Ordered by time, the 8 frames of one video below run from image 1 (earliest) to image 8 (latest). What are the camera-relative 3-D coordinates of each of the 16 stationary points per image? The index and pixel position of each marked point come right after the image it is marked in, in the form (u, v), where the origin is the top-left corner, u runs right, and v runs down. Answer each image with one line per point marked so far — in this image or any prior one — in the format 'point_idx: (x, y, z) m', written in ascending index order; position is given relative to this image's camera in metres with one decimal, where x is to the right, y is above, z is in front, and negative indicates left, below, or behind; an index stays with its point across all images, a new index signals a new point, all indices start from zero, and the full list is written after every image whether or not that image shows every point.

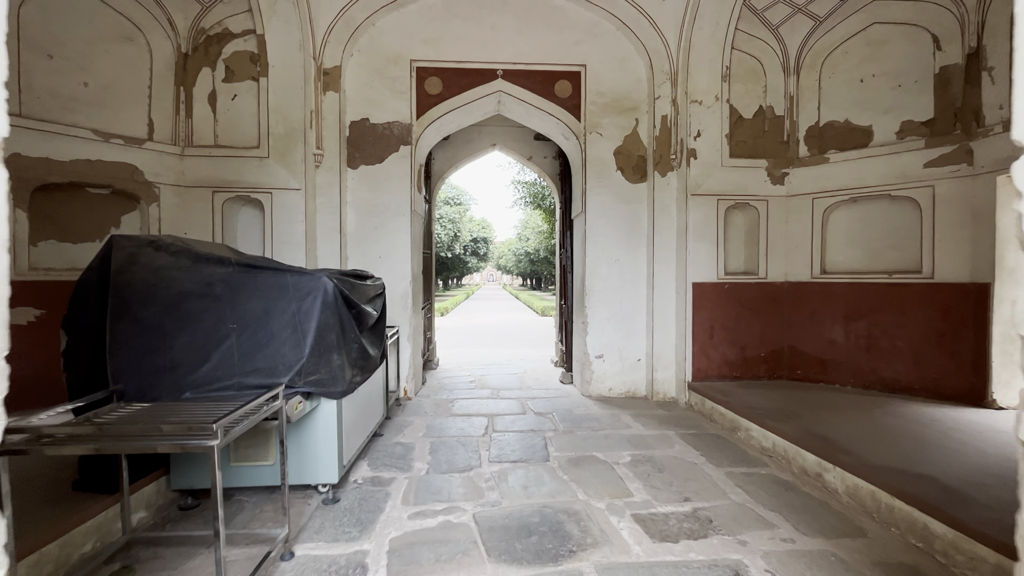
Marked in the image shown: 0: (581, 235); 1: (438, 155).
0: (+0.7, +0.5, +4.9) m
1: (-1.0, +1.8, +6.5) m
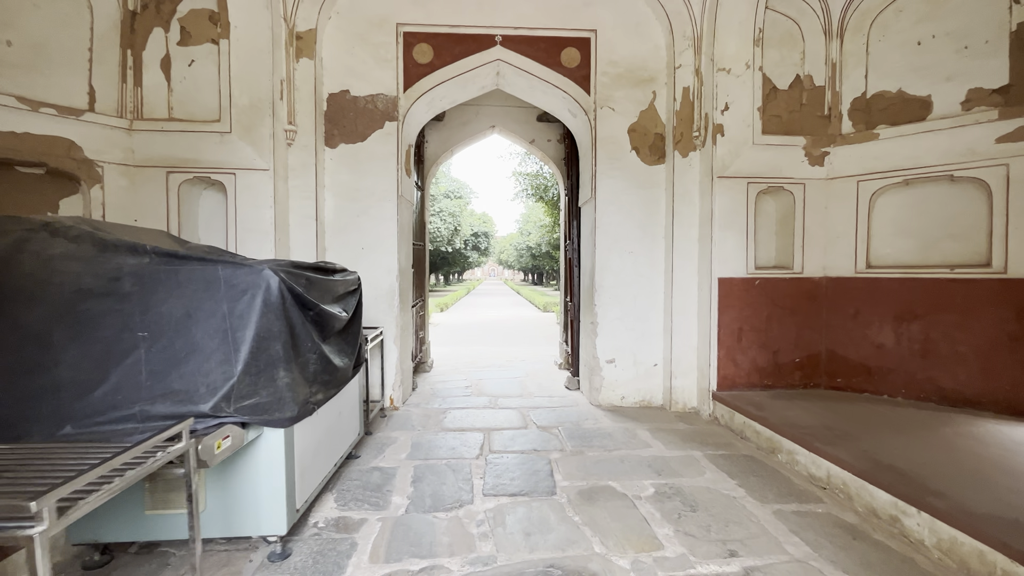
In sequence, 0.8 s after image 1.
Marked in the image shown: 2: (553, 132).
0: (+0.7, +0.6, +4.4) m
1: (-1.0, +1.9, +6.0) m
2: (+0.5, +2.0, +6.0) m
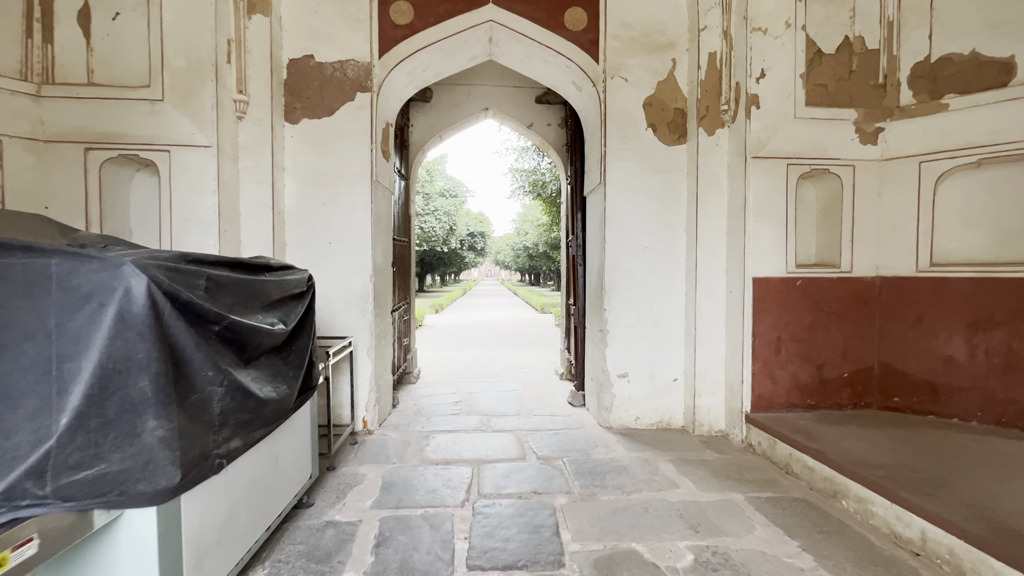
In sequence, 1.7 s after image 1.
0: (+0.7, +0.6, +3.7) m
1: (-1.1, +1.9, +5.3) m
2: (+0.5, +2.0, +5.4) m
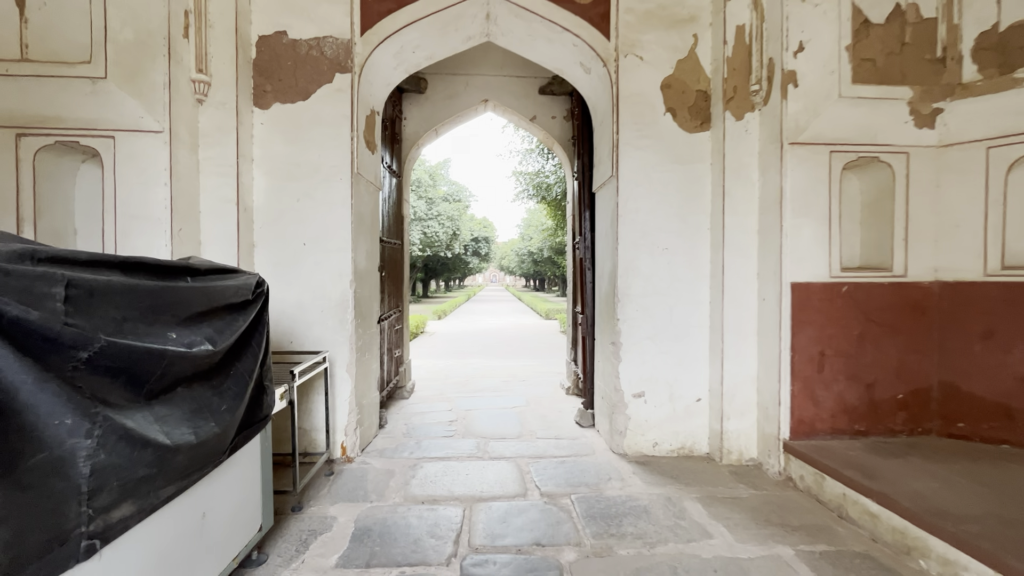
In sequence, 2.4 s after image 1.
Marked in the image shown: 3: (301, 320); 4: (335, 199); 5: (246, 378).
0: (+0.7, +0.5, +3.3) m
1: (-1.1, +1.8, +4.9) m
2: (+0.5, +1.9, +5.0) m
3: (-1.4, -0.2, +3.0) m
4: (-1.1, +0.6, +3.0) m
5: (-1.0, -0.3, +1.7) m
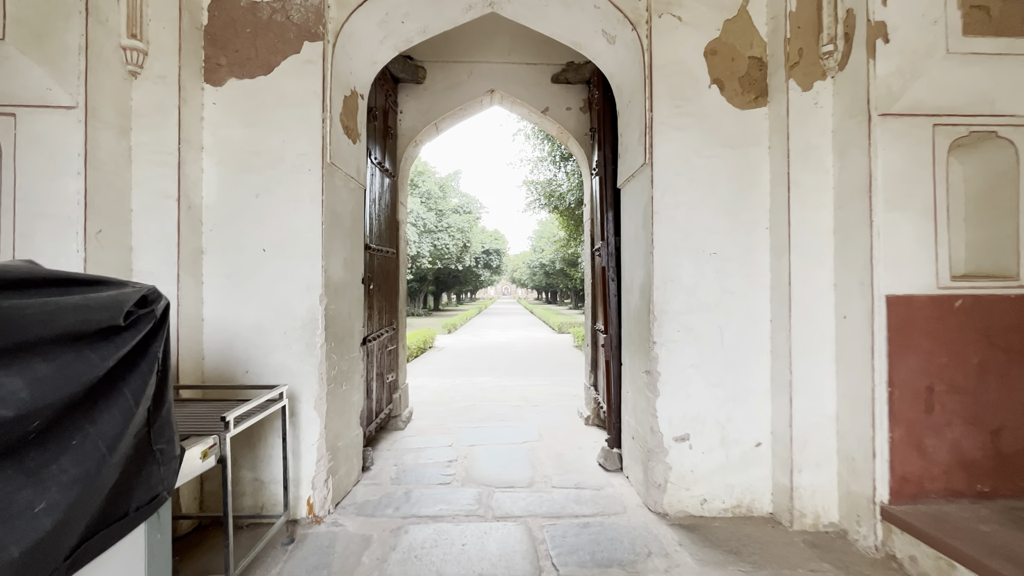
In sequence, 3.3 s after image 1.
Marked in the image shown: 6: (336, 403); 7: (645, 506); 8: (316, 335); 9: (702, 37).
0: (+0.7, +0.4, +2.7) m
1: (-1.0, +1.7, +4.4) m
2: (+0.6, +1.8, +4.4) m
3: (-1.3, -0.3, +2.5) m
4: (-1.1, +0.5, +2.5) m
5: (-0.9, -0.4, +1.1) m
6: (-1.0, -0.6, +2.6) m
7: (+0.7, -1.2, +2.6) m
8: (-1.0, -0.2, +2.5) m
9: (+1.0, +1.3, +2.5) m
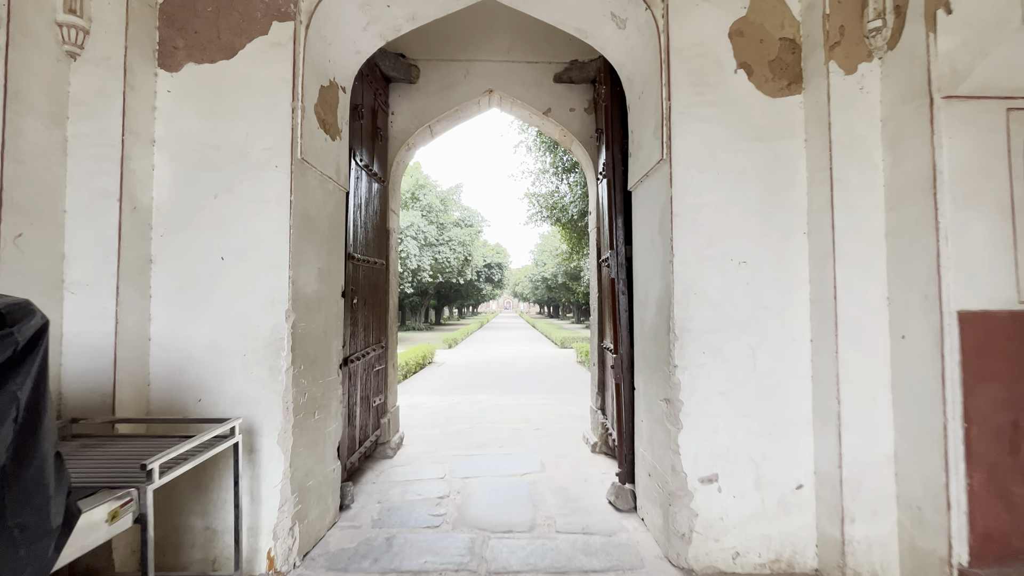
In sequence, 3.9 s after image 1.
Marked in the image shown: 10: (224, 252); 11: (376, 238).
0: (+0.7, +0.4, +2.3) m
1: (-1.0, +1.6, +4.1) m
2: (+0.6, +1.7, +4.1) m
3: (-1.3, -0.4, +2.1) m
4: (-1.1, +0.4, +2.1) m
5: (-1.0, -0.4, +0.7) m
6: (-1.0, -0.7, +2.3) m
7: (+0.7, -1.2, +2.2) m
8: (-1.0, -0.3, +2.1) m
9: (+1.0, +1.3, +2.2) m
10: (-1.3, +0.2, +2.1) m
11: (-1.1, +0.4, +3.7) m
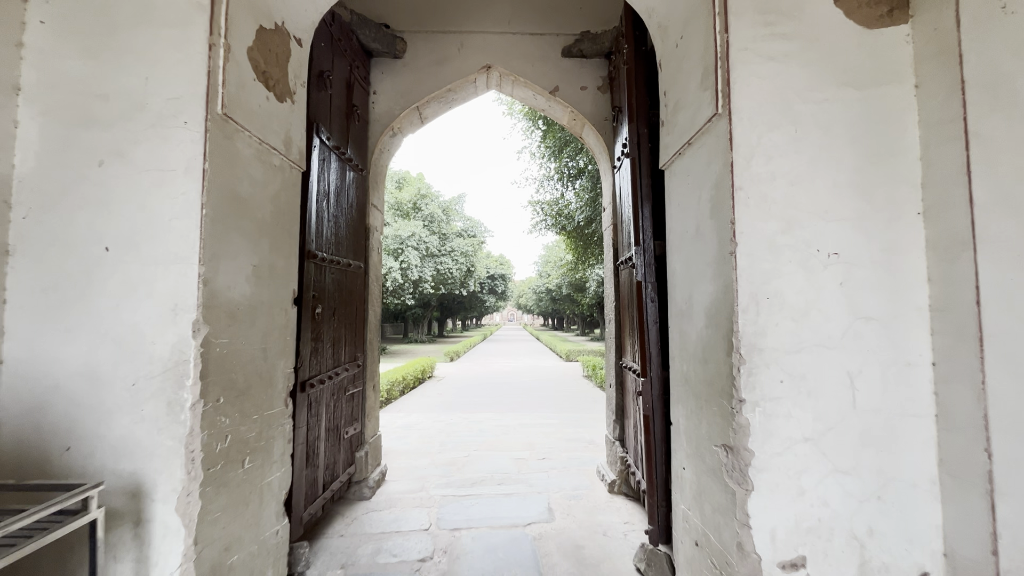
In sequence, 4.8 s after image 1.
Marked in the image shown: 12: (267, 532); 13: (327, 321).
0: (+0.7, +0.3, +1.7) m
1: (-1.0, +1.5, +3.5) m
2: (+0.6, +1.6, +3.6) m
3: (-1.3, -0.4, +1.5) m
4: (-1.1, +0.4, +1.6) m
5: (-1.0, -0.4, +0.1) m
6: (-1.0, -0.7, +1.7) m
7: (+0.7, -1.3, +1.5) m
8: (-1.0, -0.3, +1.5) m
9: (+1.0, +1.3, +1.6) m
10: (-1.3, +0.2, +1.5) m
11: (-1.1, +0.3, +3.1) m
12: (-1.0, -1.0, +1.9) m
13: (-1.0, -0.2, +2.7) m
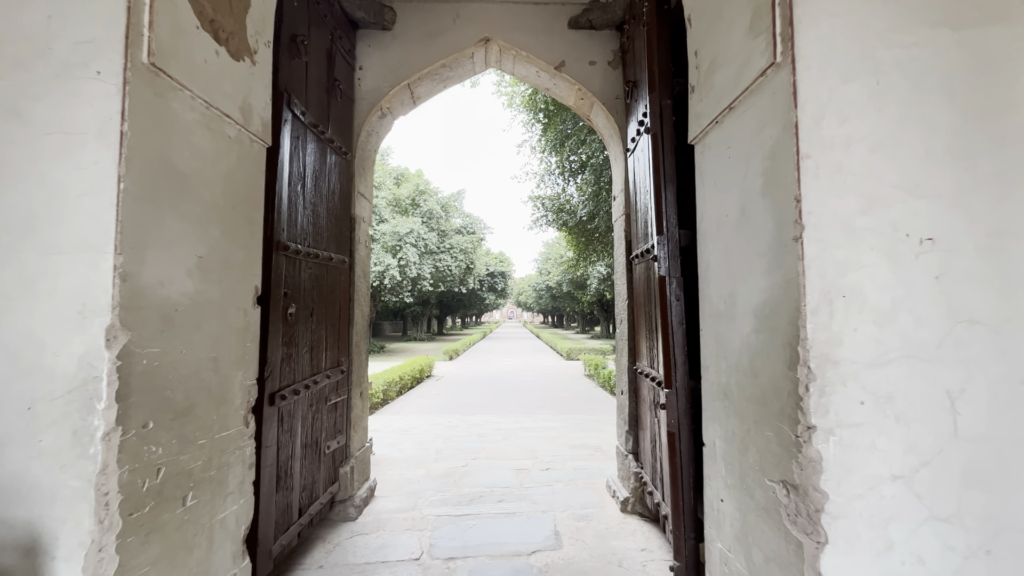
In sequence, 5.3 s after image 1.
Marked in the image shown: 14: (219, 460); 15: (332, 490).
0: (+0.7, +0.4, +1.4) m
1: (-1.0, +1.5, +3.2) m
2: (+0.6, +1.6, +3.2) m
3: (-1.3, -0.4, +1.2) m
4: (-1.1, +0.4, +1.2) m
5: (-1.0, -0.4, -0.2) m
6: (-1.0, -0.7, +1.3) m
7: (+0.7, -1.2, +1.2) m
8: (-1.0, -0.3, +1.2) m
9: (+1.0, +1.3, +1.3) m
10: (-1.3, +0.2, +1.2) m
11: (-1.0, +0.4, +2.8) m
12: (-1.0, -1.0, +1.6) m
13: (-1.0, -0.2, +2.4) m
14: (-1.0, -0.6, +1.6) m
15: (-1.0, -1.2, +2.7) m
